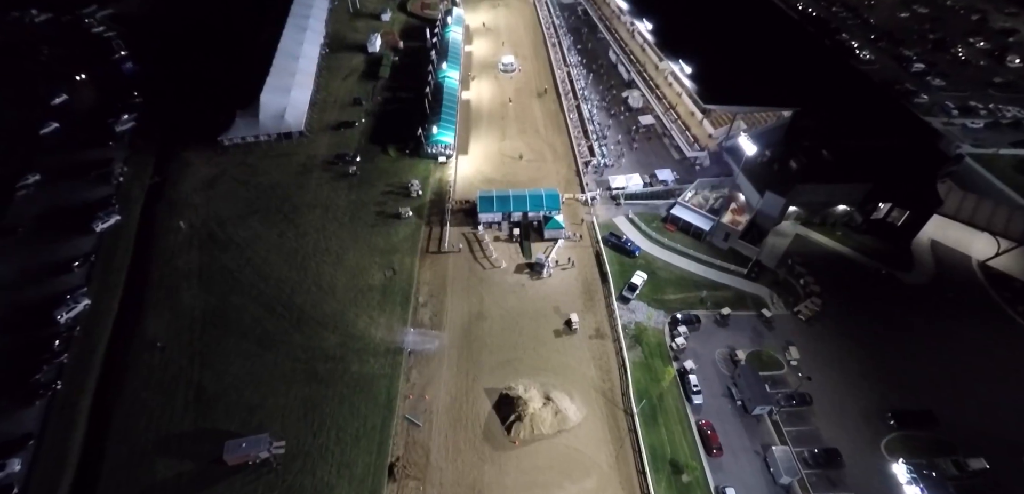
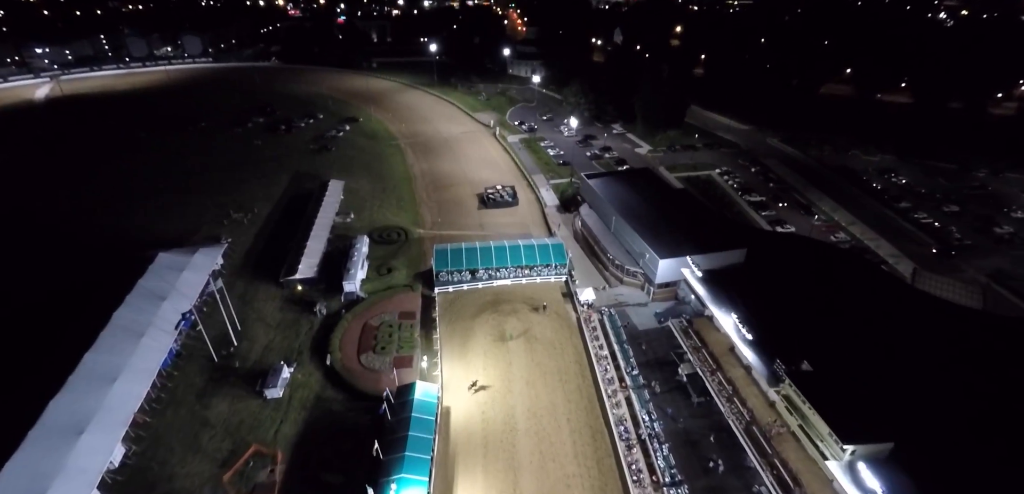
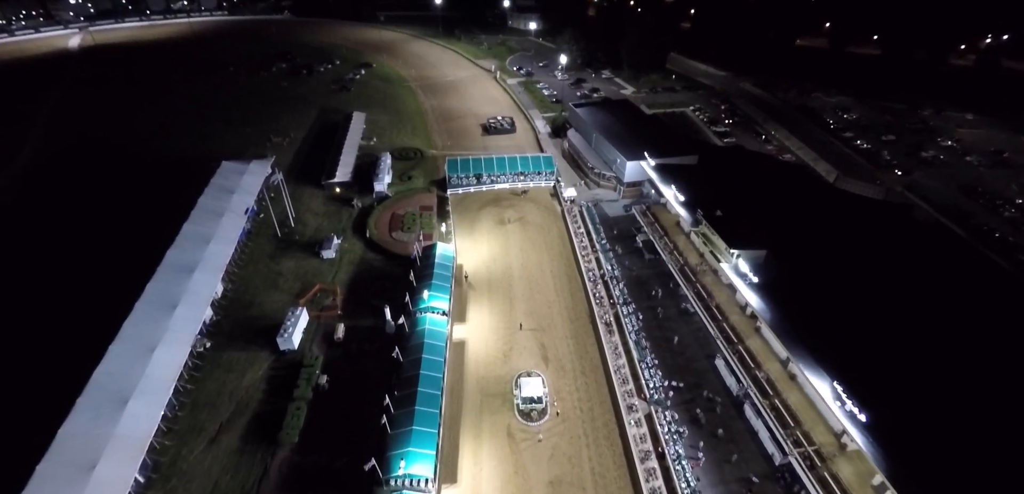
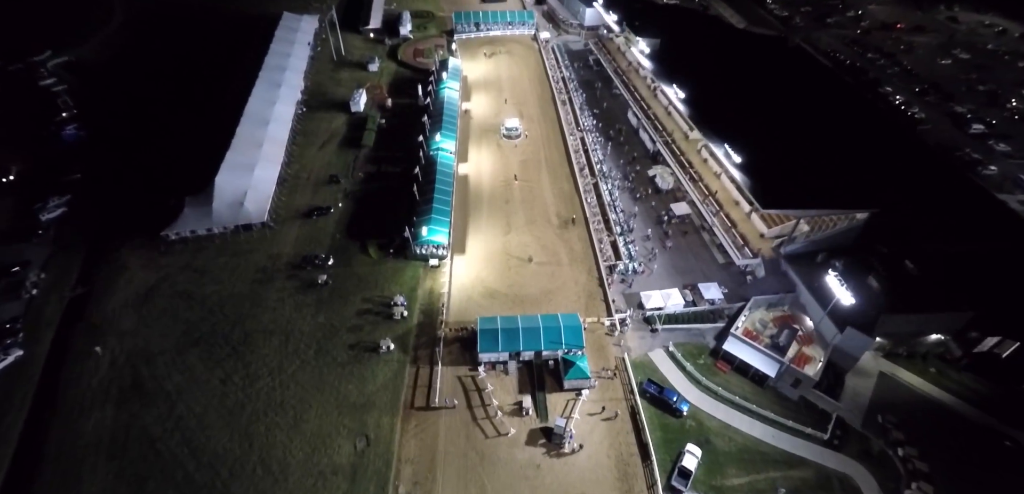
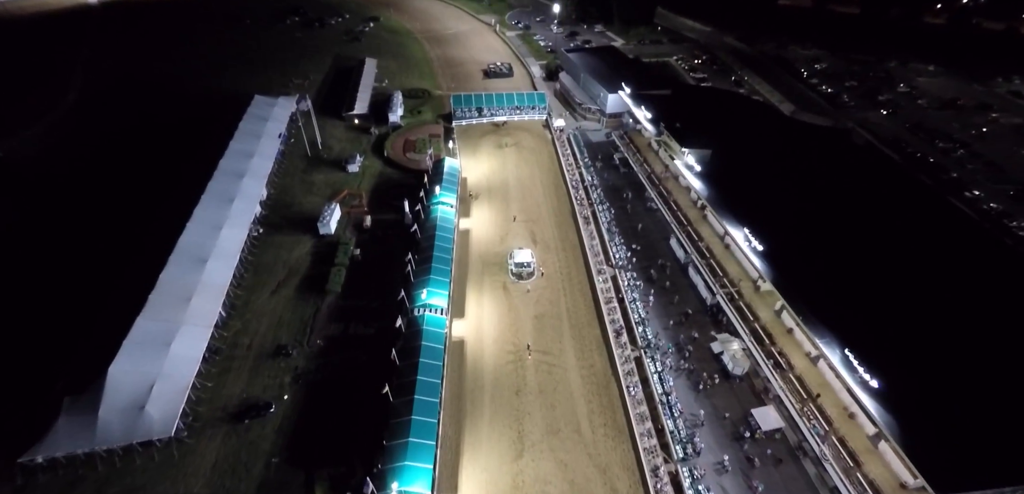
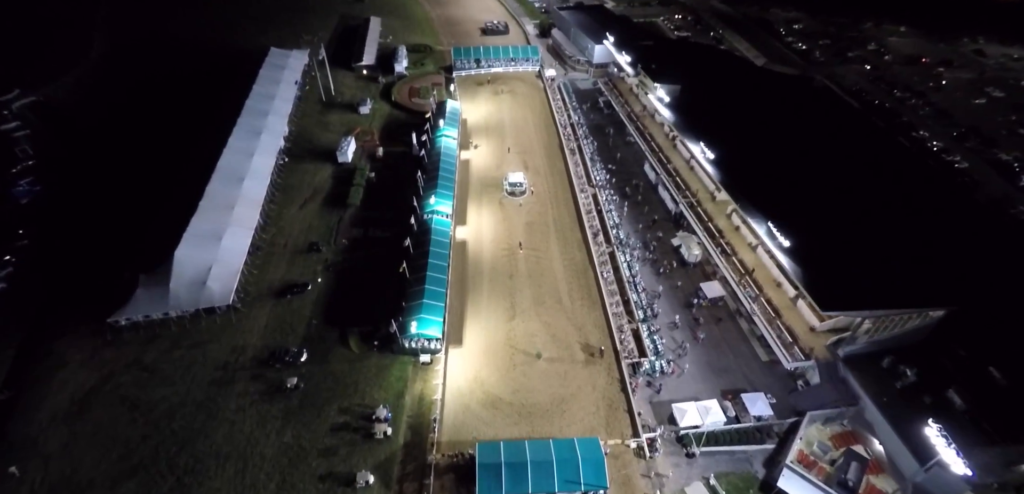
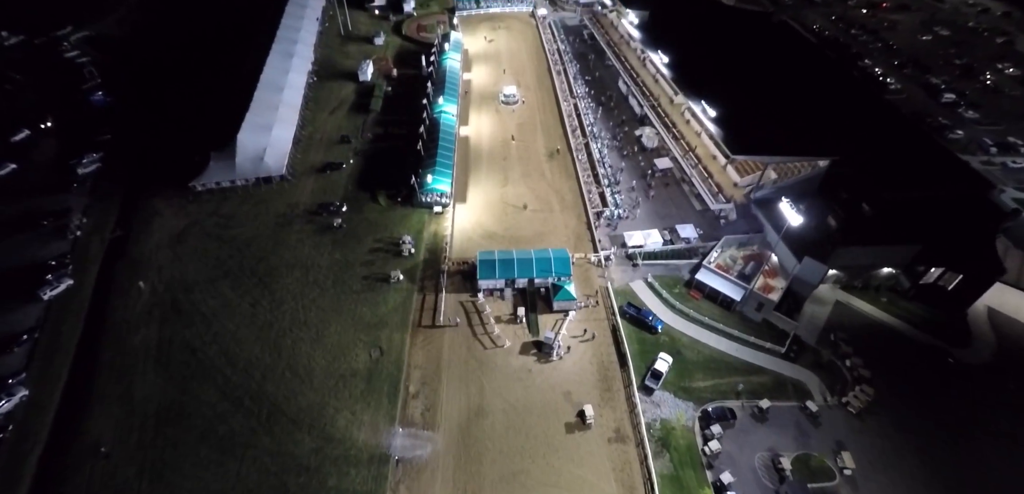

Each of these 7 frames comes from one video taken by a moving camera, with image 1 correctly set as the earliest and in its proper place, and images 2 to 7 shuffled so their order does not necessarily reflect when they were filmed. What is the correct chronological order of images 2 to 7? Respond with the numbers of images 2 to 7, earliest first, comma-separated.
7, 4, 6, 5, 3, 2
